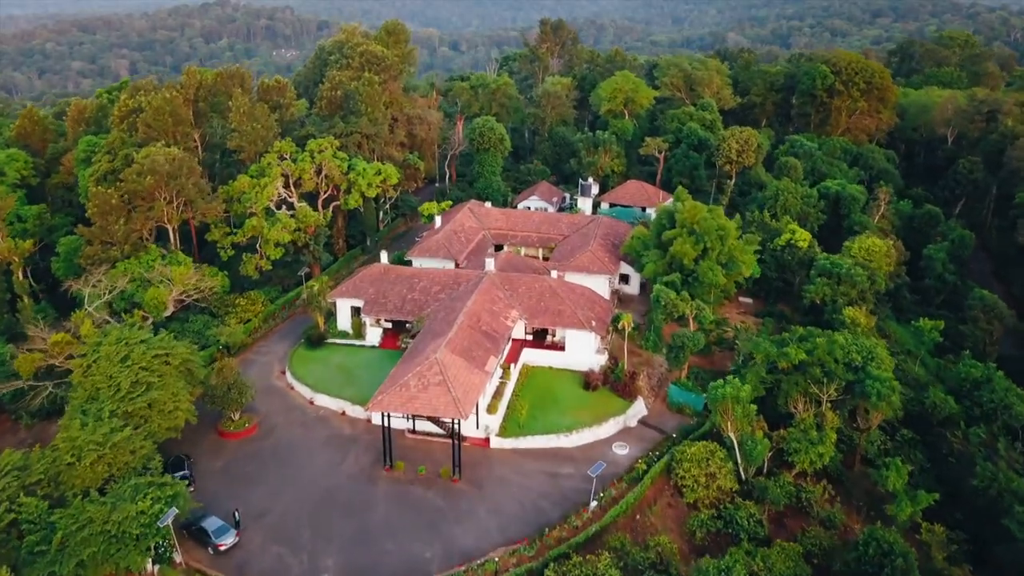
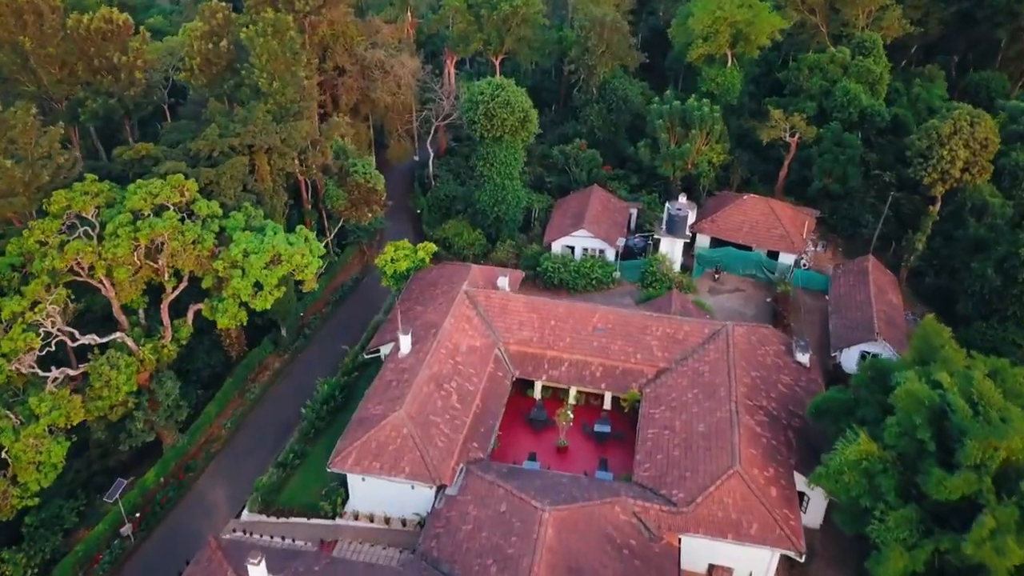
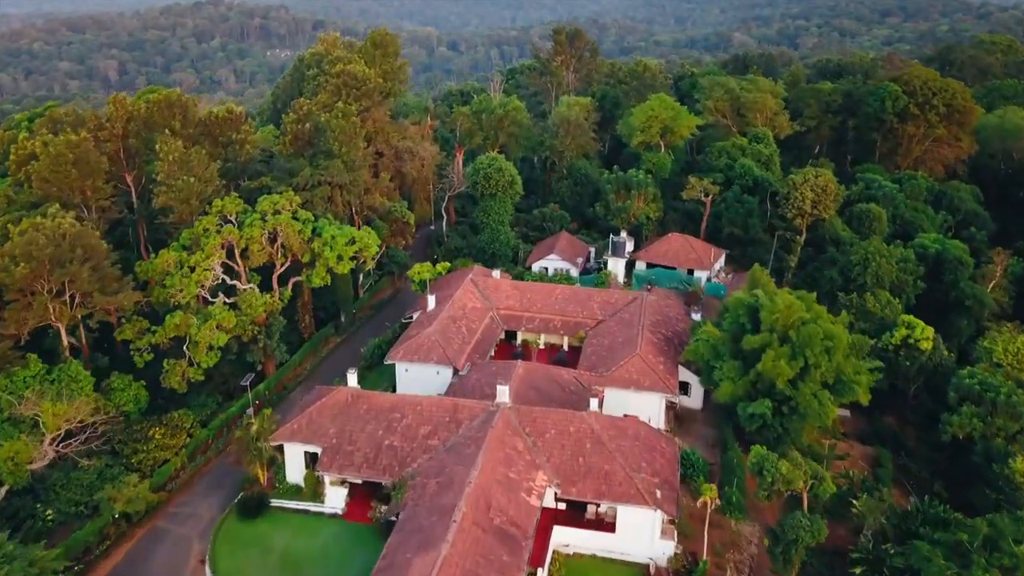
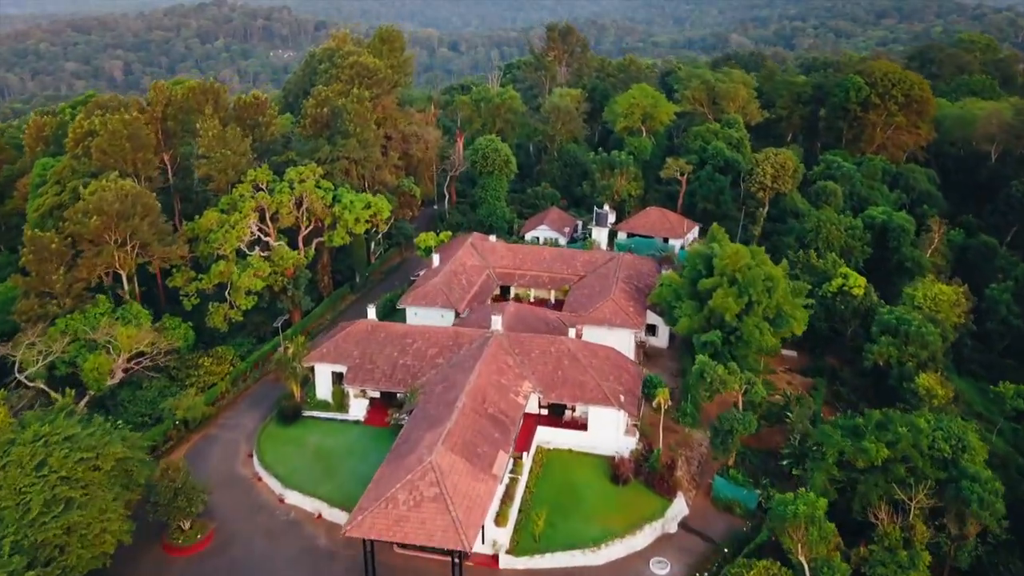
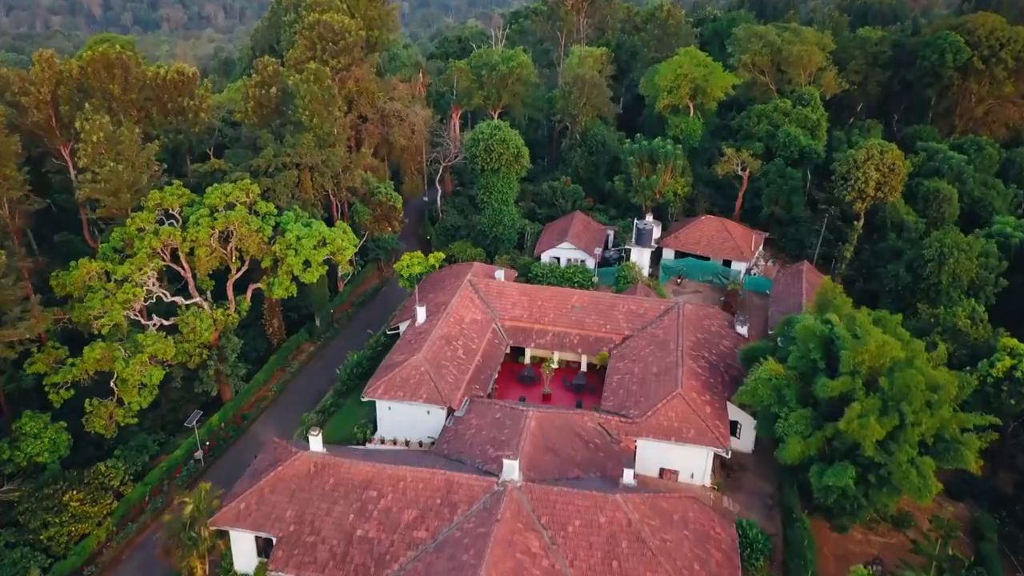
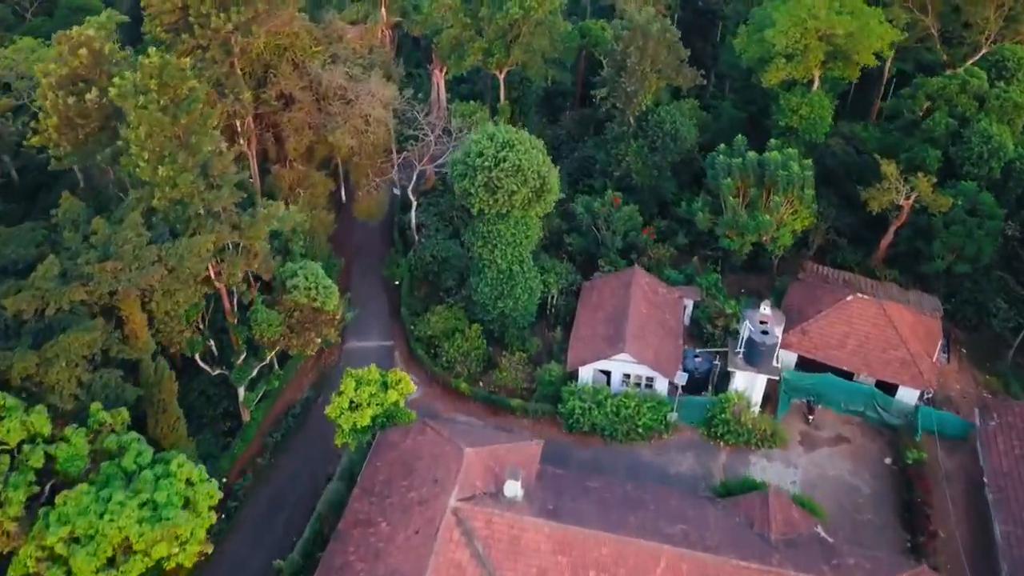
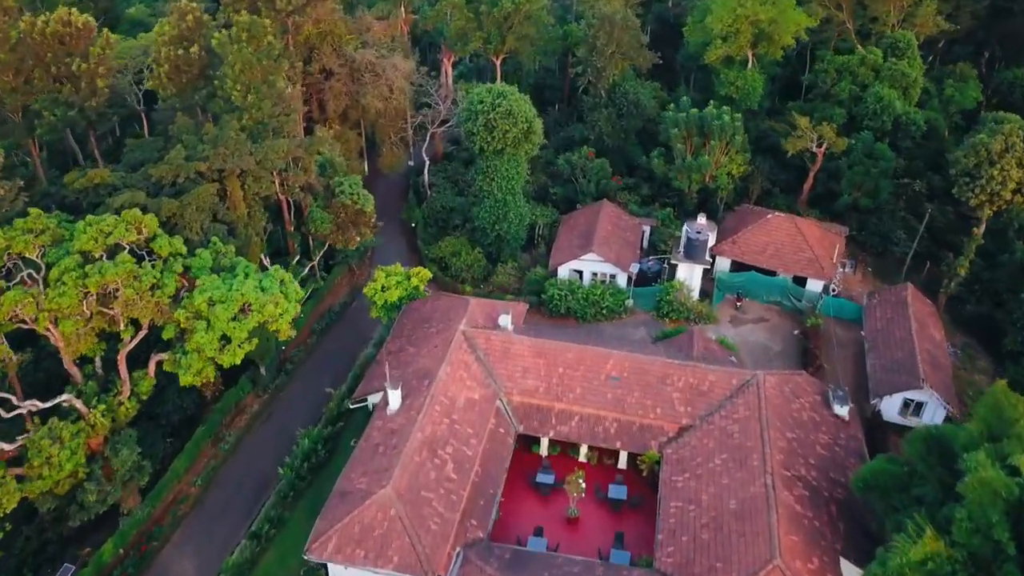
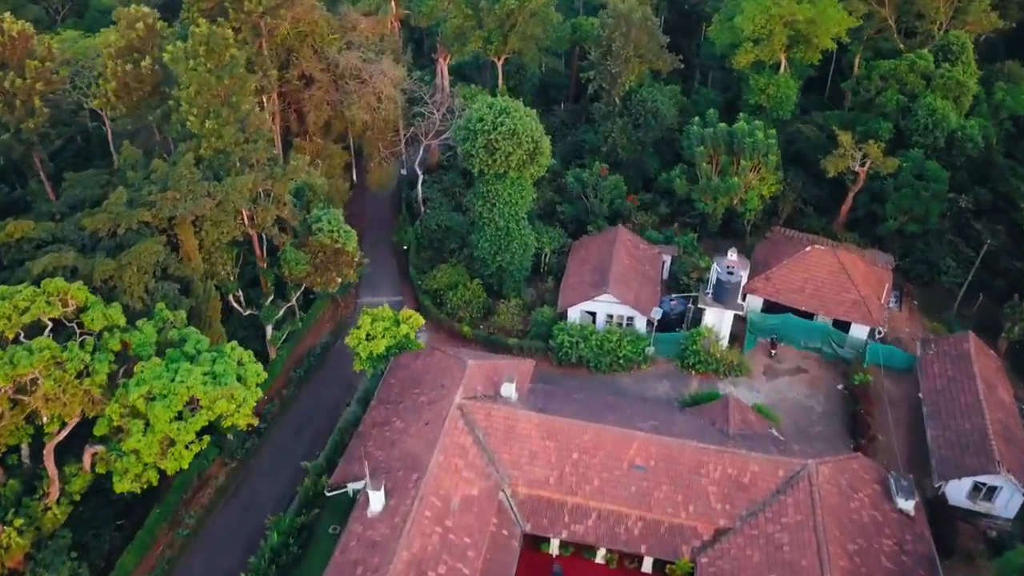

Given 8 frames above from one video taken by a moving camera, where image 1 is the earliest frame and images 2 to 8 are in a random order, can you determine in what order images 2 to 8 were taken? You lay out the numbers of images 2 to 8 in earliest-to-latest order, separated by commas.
4, 3, 5, 2, 7, 8, 6
